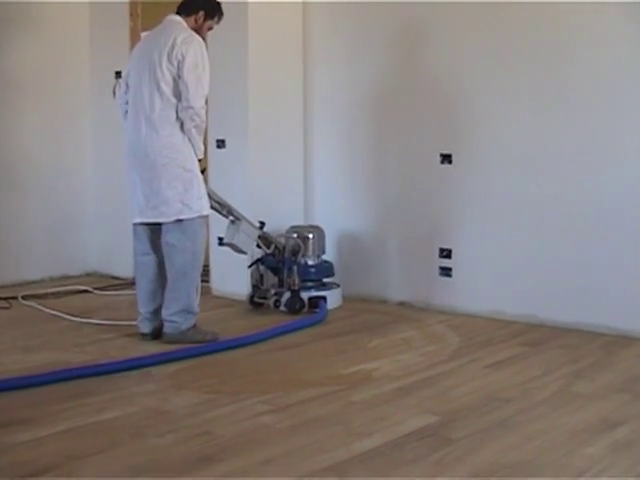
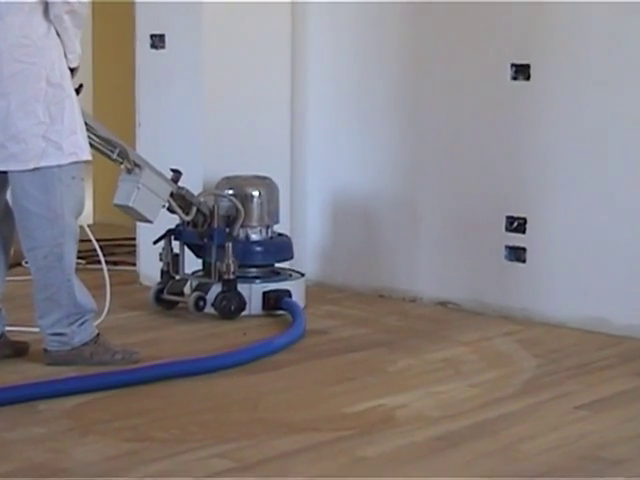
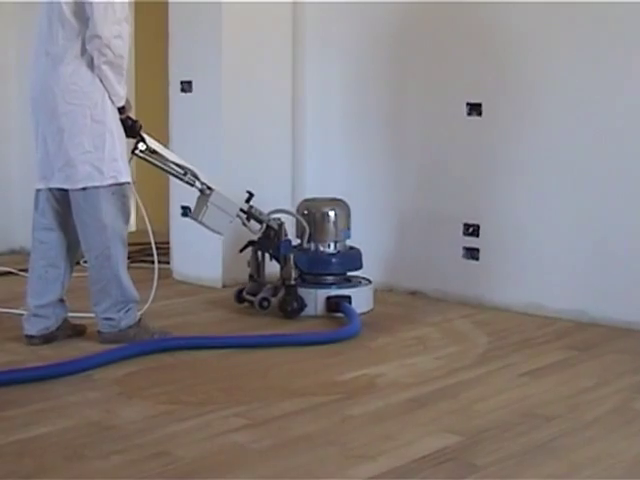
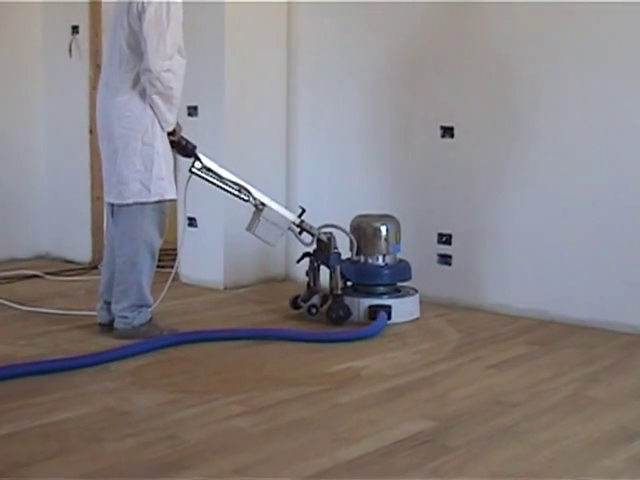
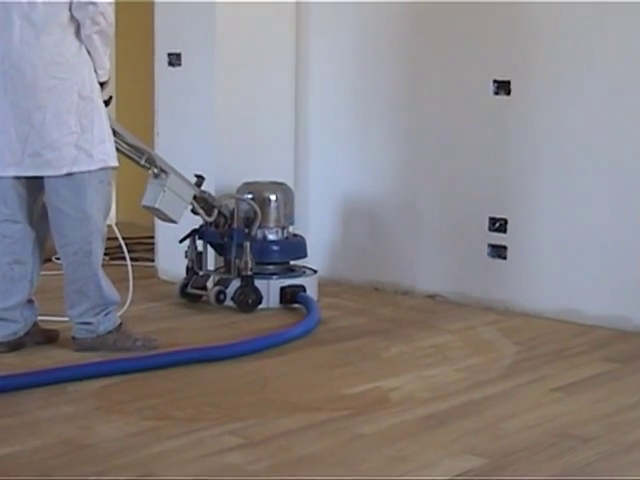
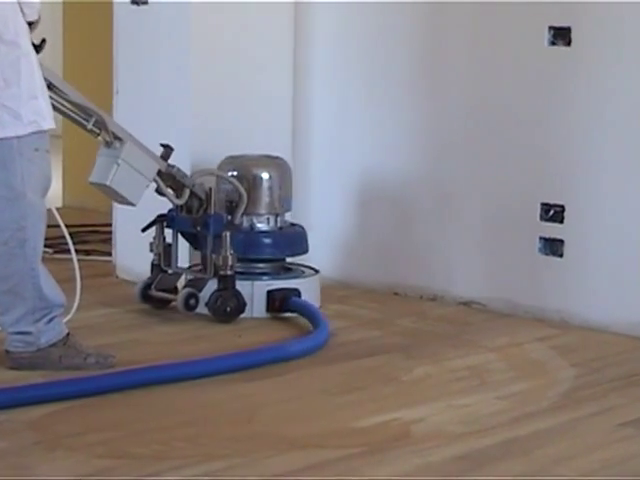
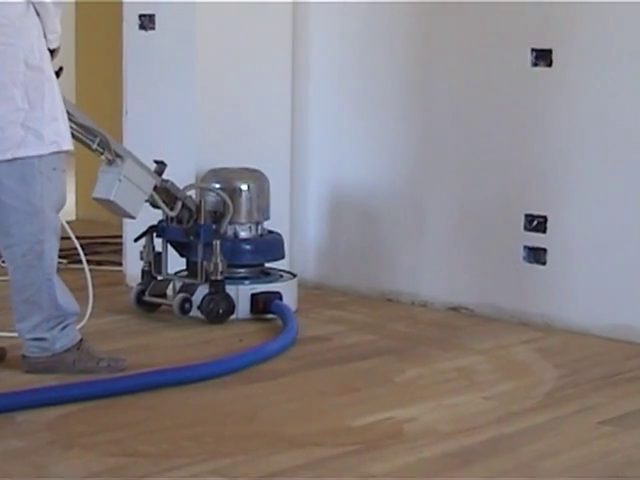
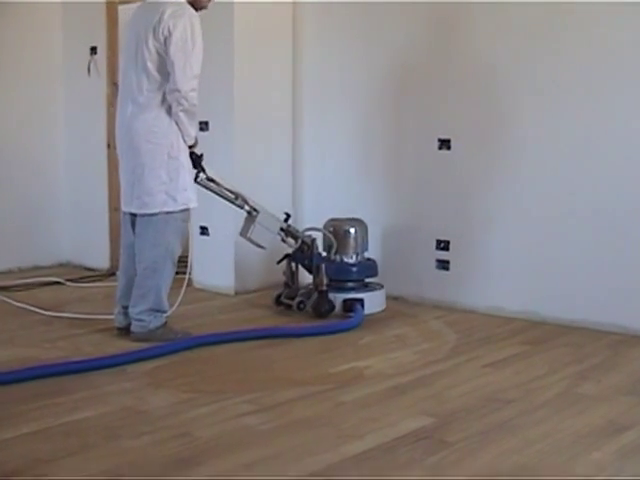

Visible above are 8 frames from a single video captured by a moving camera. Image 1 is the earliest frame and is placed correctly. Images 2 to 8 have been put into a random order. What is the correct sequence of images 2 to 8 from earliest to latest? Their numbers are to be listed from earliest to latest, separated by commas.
8, 4, 3, 5, 2, 7, 6
